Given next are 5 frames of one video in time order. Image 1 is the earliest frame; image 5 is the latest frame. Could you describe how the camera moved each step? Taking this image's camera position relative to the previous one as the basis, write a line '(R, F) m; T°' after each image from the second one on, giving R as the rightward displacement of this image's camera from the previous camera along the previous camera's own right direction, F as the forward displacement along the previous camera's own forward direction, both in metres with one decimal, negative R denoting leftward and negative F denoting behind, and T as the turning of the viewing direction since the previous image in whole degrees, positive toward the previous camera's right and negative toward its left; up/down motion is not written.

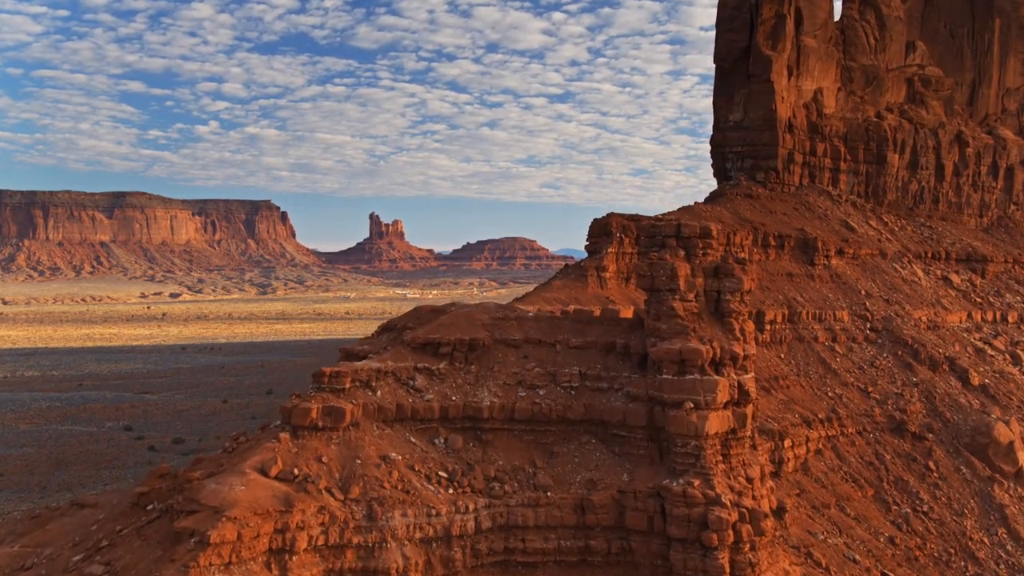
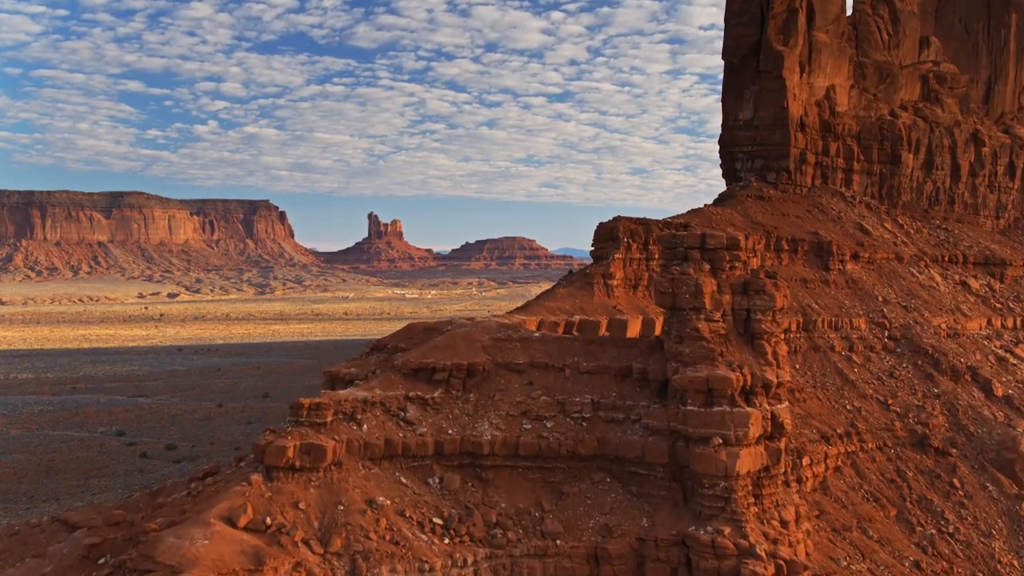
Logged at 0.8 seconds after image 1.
(0.0, +0.7) m; 0°
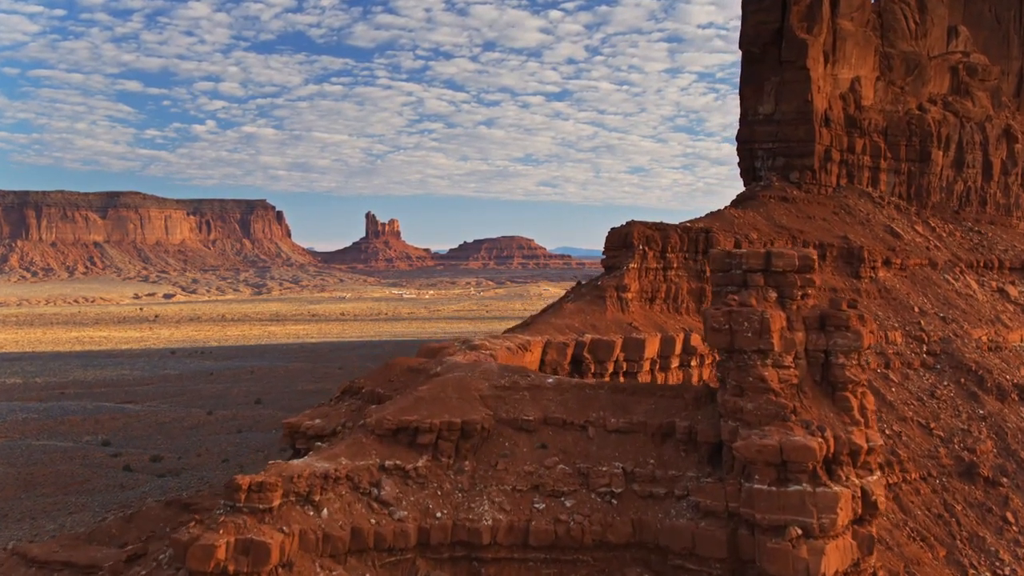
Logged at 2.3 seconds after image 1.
(0.0, +1.3) m; 0°
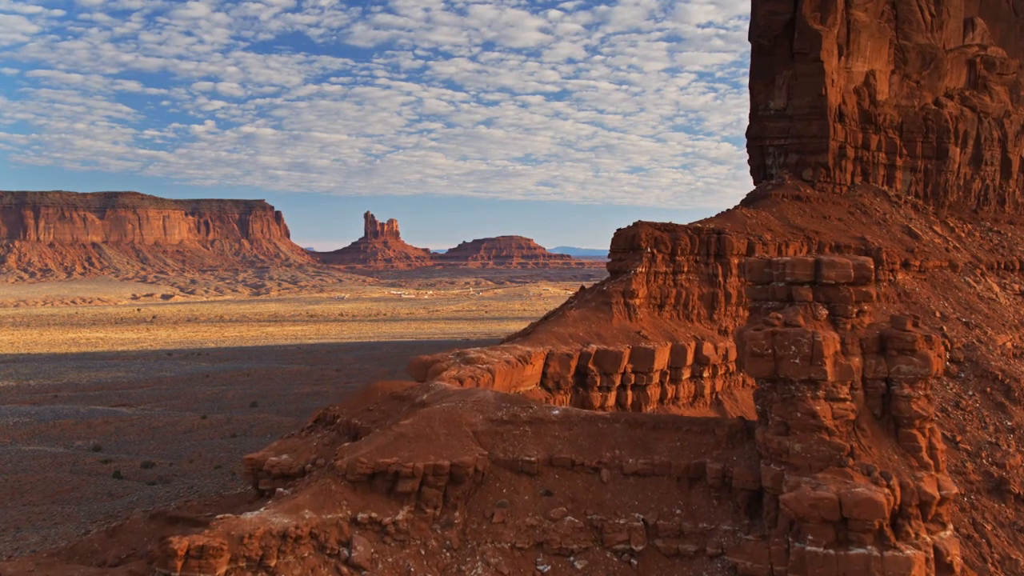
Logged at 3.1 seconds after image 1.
(0.0, +0.7) m; 0°
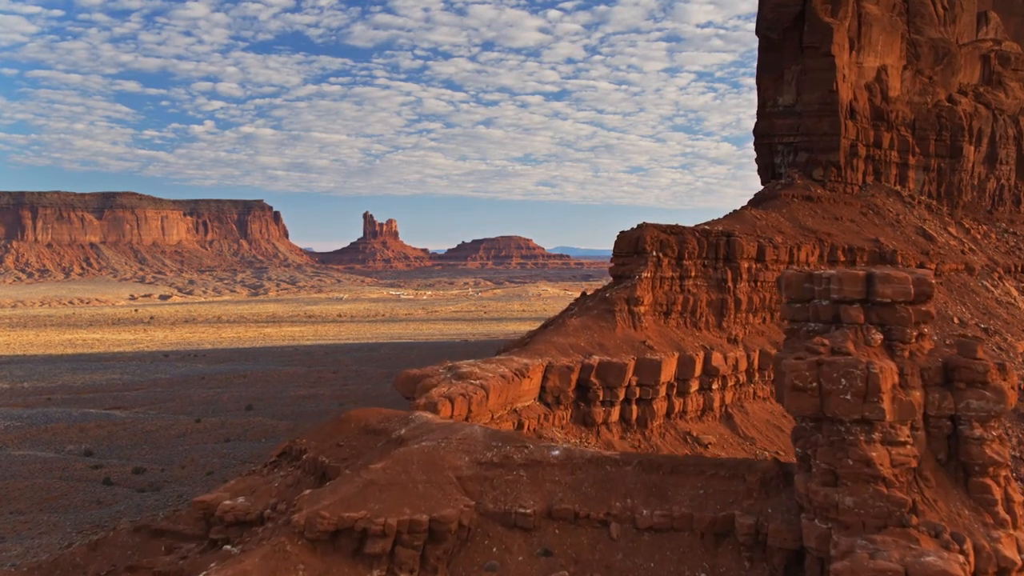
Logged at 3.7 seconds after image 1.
(0.0, +0.6) m; 0°
